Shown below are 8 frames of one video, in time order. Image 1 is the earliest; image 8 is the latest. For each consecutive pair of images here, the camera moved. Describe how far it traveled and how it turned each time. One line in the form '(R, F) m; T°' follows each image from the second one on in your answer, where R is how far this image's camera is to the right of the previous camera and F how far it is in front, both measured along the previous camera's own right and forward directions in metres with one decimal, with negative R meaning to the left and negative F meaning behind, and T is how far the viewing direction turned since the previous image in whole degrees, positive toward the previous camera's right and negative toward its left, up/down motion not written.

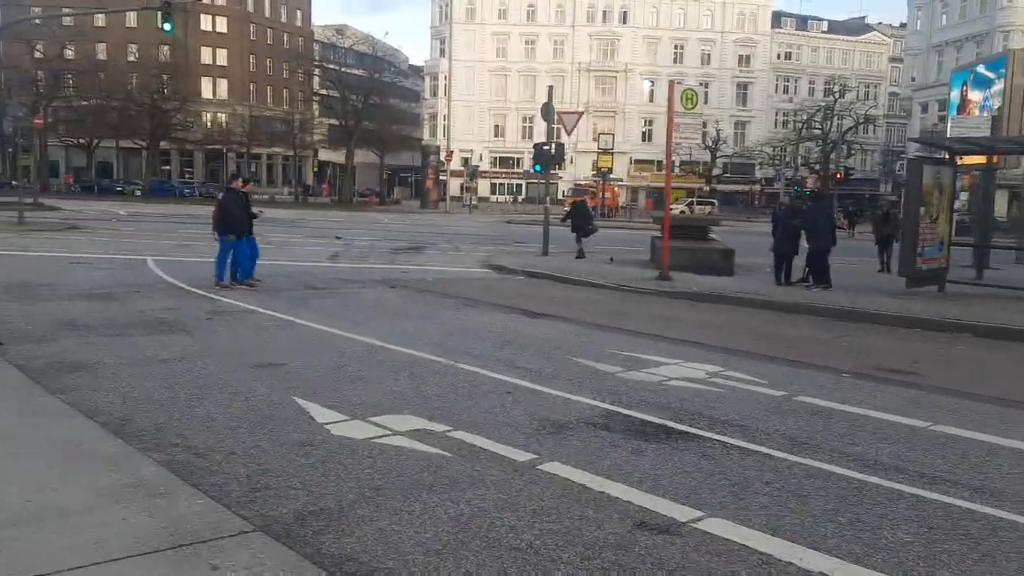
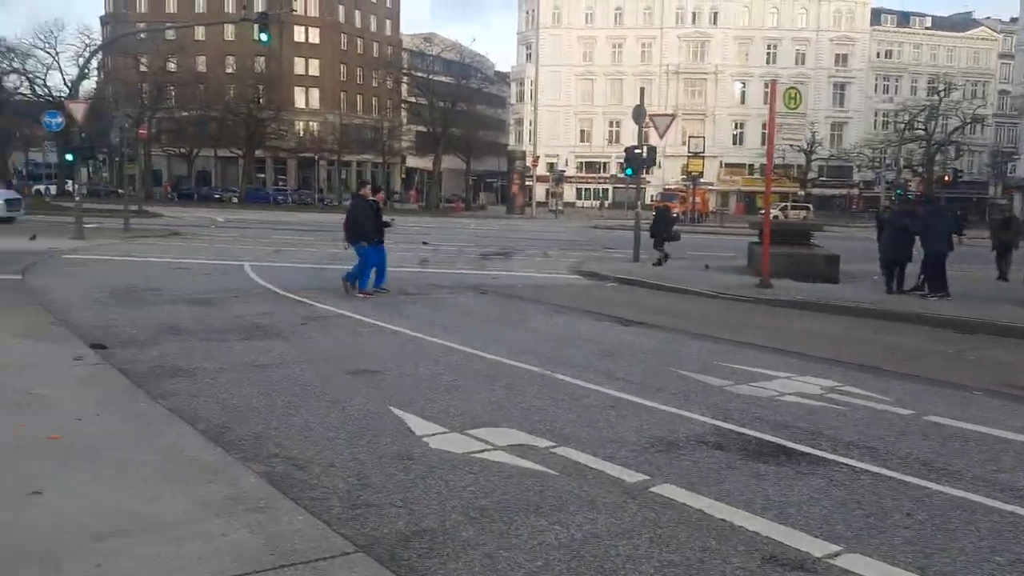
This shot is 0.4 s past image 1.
(-0.2, +0.3) m; -6°
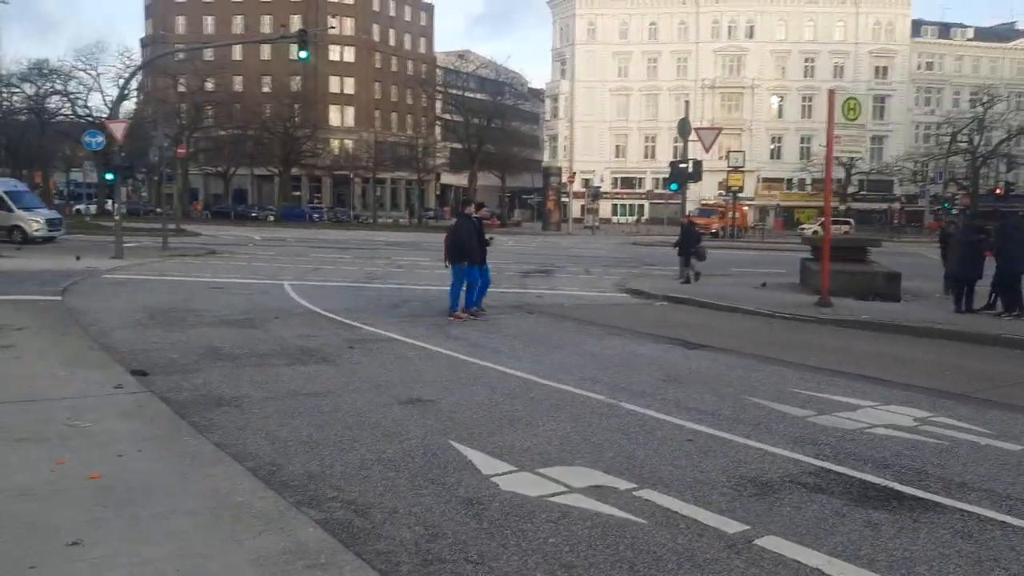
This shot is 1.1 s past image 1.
(-0.3, +0.5) m; -2°
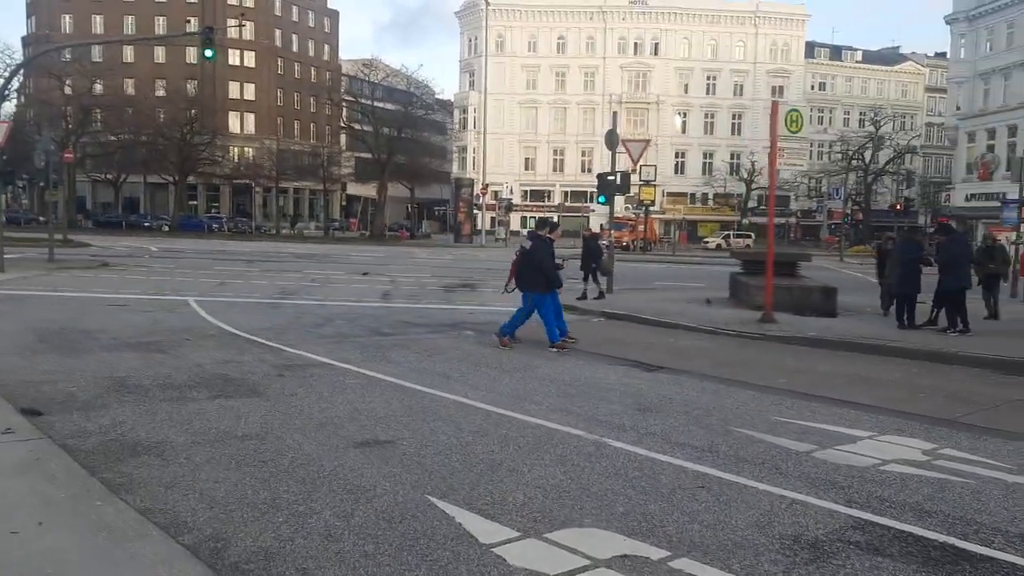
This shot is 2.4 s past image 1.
(-0.5, +0.9) m; +6°
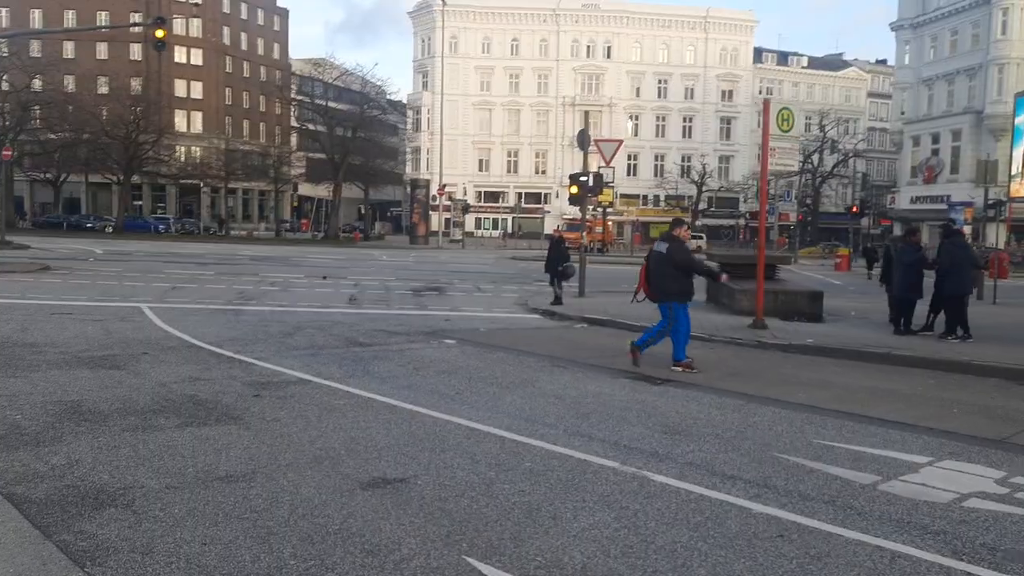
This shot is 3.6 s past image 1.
(-0.5, +0.9) m; +3°
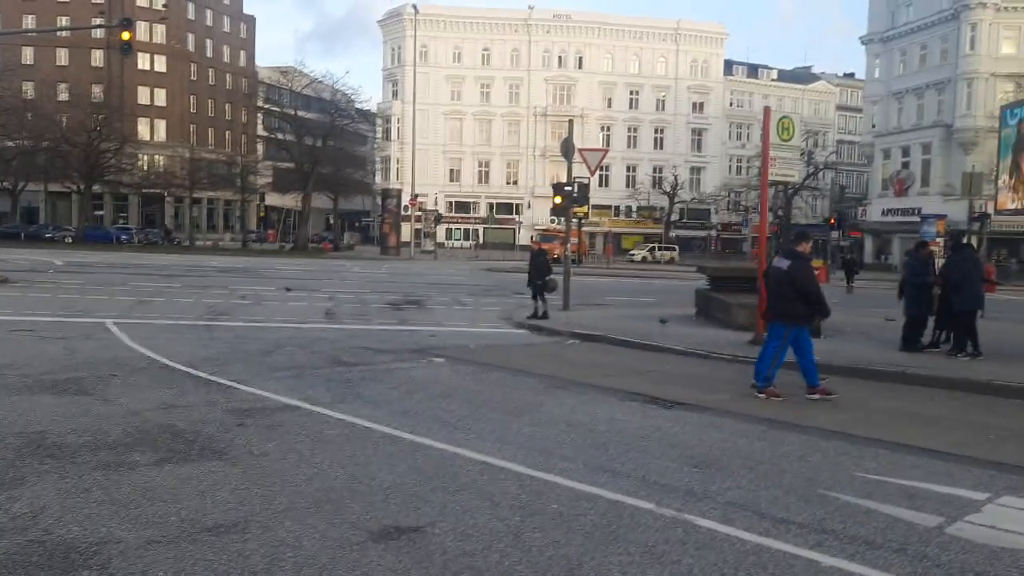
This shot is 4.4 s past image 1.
(-0.4, +0.6) m; +2°
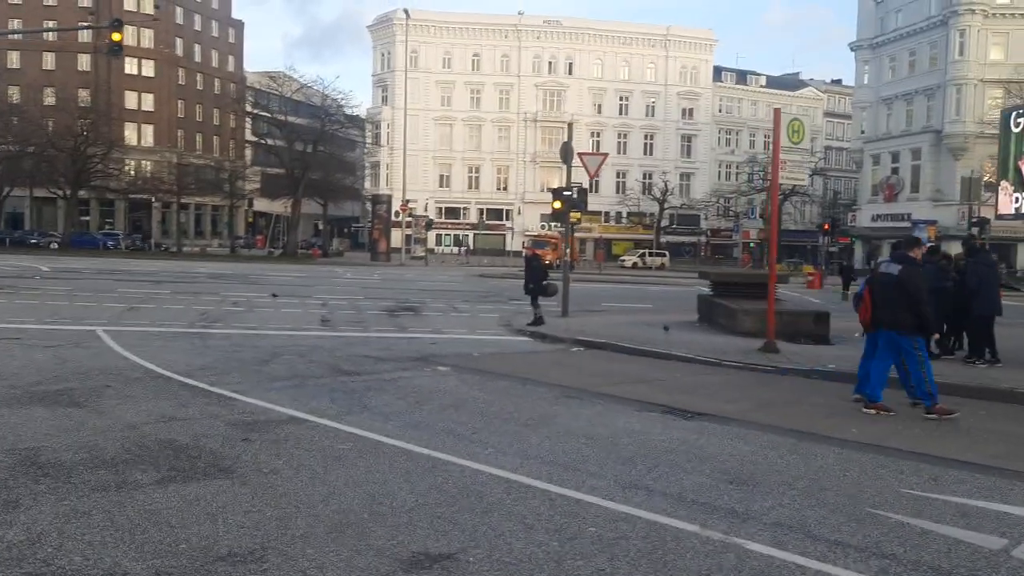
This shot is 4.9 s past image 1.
(-0.3, +0.4) m; +1°
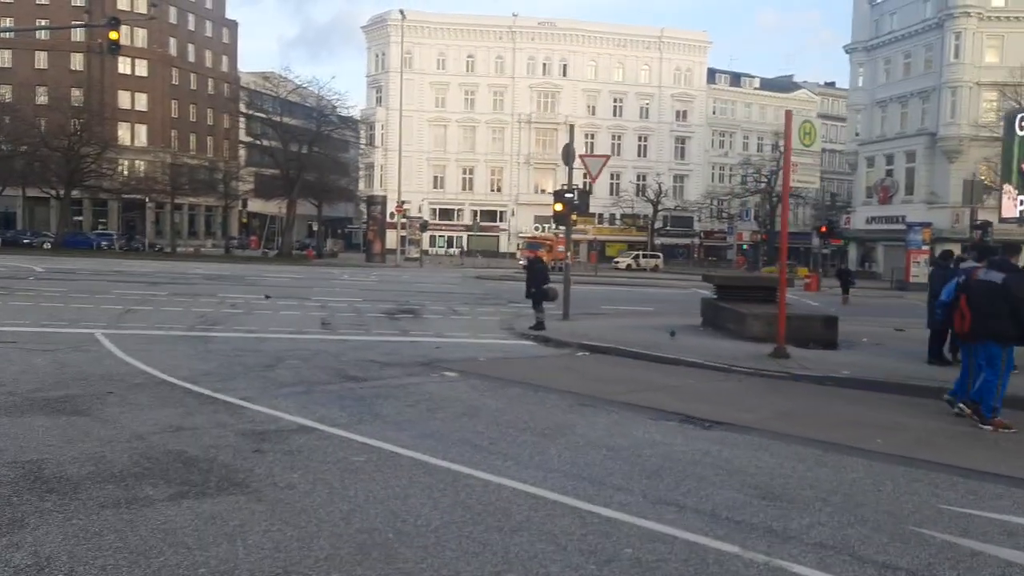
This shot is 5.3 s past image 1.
(-0.2, +0.2) m; +1°
